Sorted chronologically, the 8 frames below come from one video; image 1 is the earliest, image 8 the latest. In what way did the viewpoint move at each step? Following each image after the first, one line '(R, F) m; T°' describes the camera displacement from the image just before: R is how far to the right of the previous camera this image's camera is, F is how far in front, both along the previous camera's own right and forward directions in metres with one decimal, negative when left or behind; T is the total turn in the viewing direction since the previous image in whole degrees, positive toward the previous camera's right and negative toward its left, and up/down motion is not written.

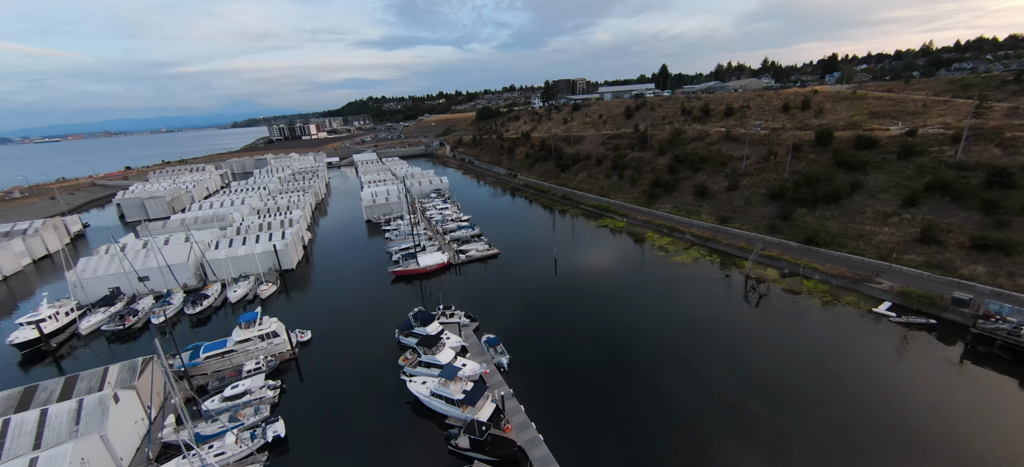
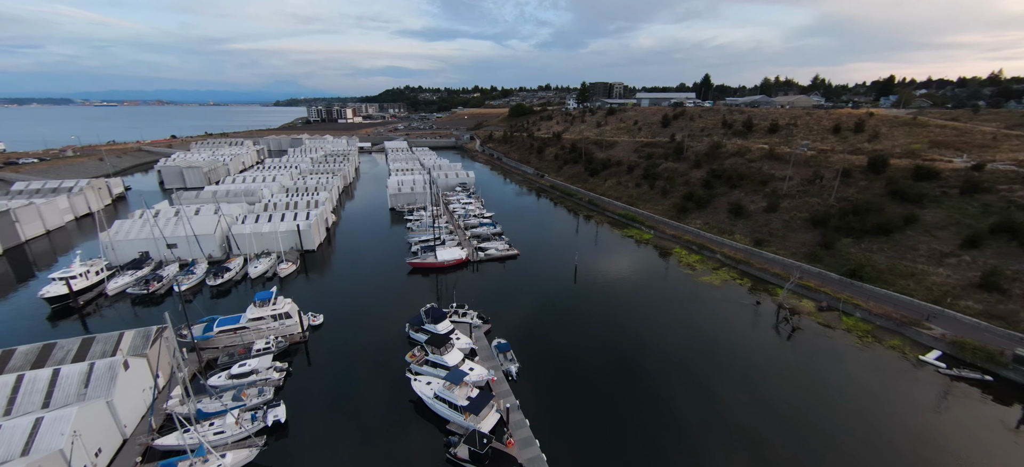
(0.0, +0.8) m; -3°
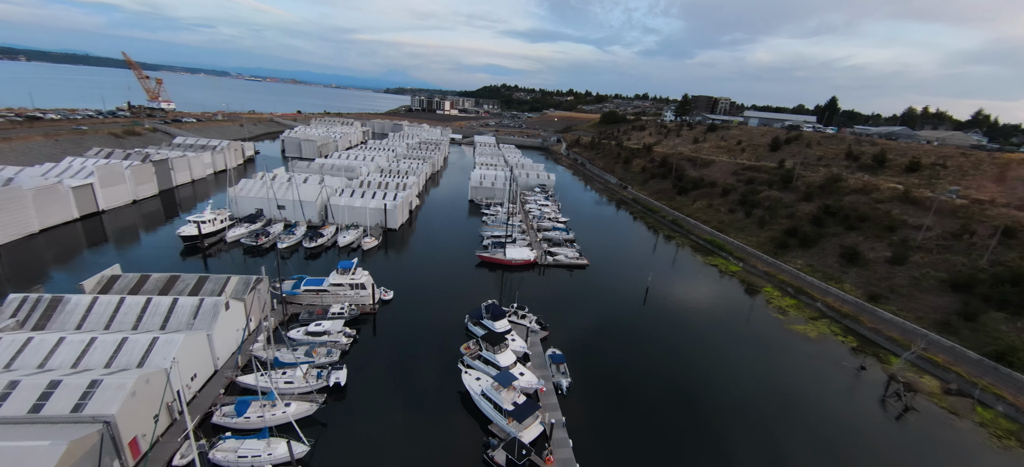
(-0.1, +0.6) m; -11°
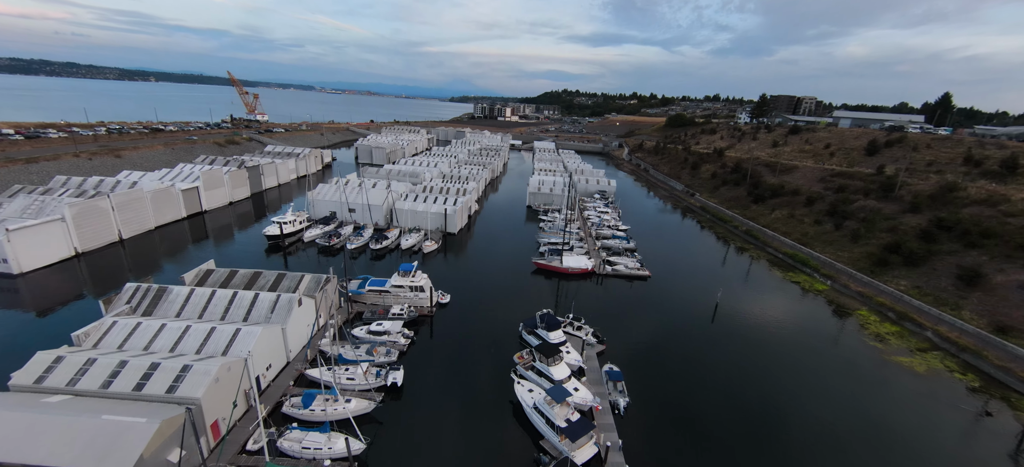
(-0.1, +0.4) m; -9°
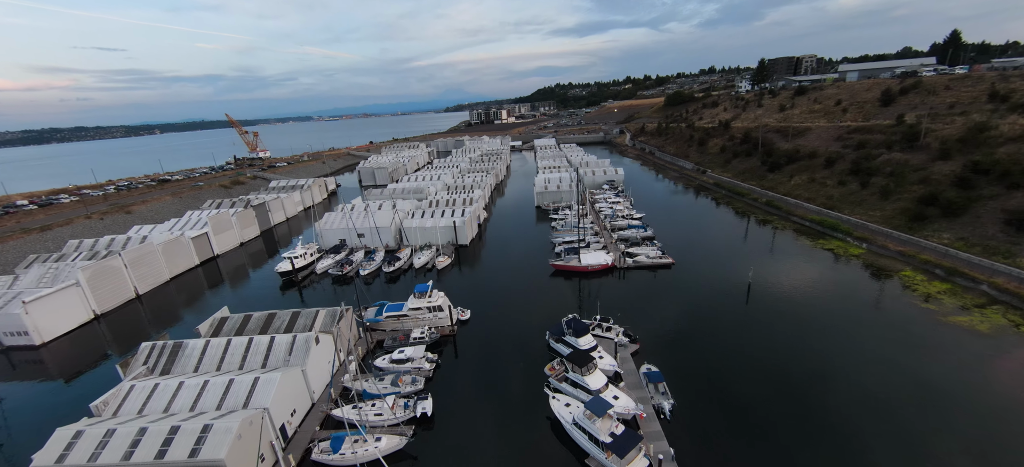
(-0.1, +1.0) m; -2°
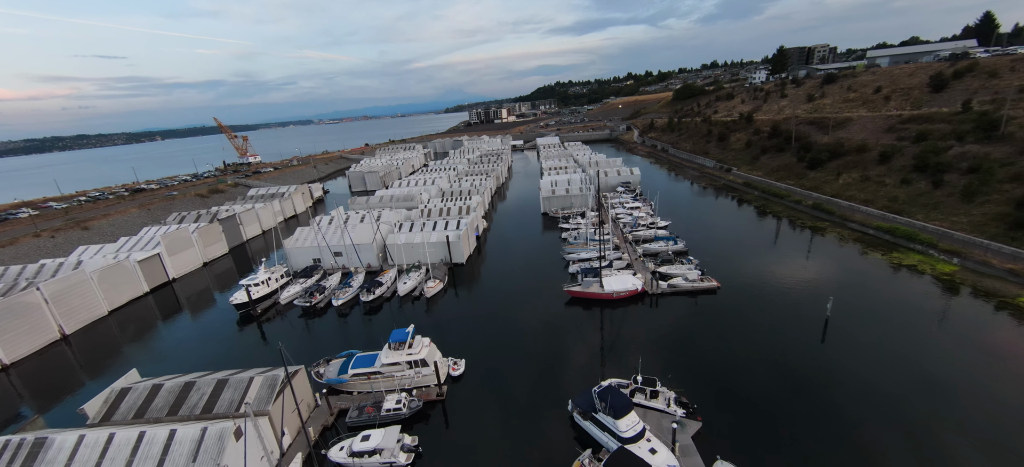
(-0.2, +5.9) m; 0°
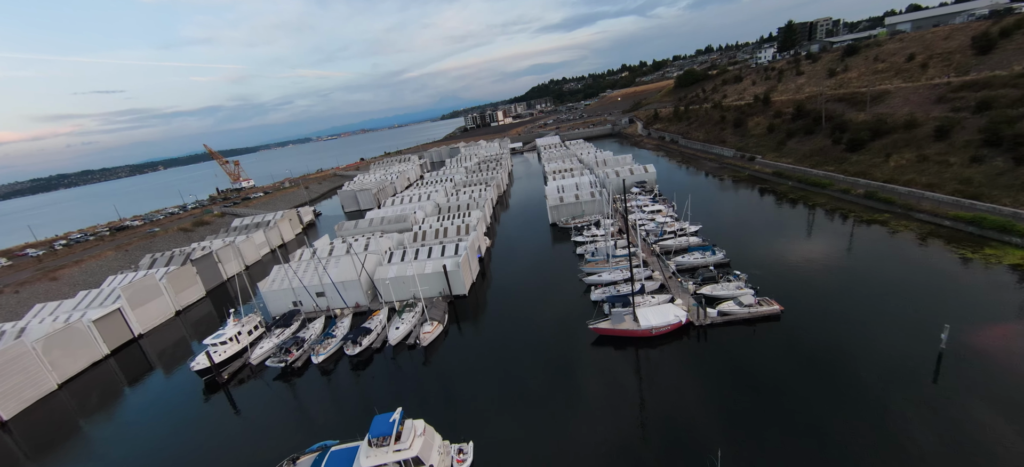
(-0.1, +4.5) m; -1°
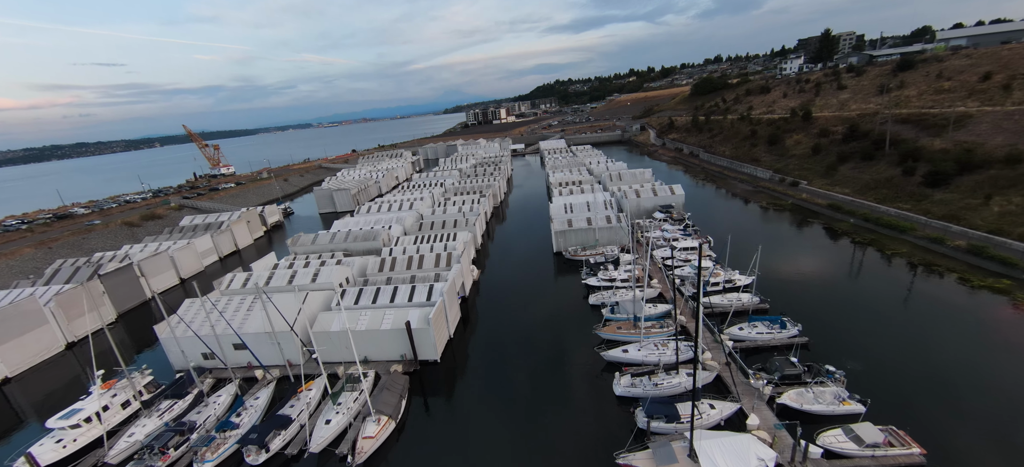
(0.0, +7.4) m; +1°
